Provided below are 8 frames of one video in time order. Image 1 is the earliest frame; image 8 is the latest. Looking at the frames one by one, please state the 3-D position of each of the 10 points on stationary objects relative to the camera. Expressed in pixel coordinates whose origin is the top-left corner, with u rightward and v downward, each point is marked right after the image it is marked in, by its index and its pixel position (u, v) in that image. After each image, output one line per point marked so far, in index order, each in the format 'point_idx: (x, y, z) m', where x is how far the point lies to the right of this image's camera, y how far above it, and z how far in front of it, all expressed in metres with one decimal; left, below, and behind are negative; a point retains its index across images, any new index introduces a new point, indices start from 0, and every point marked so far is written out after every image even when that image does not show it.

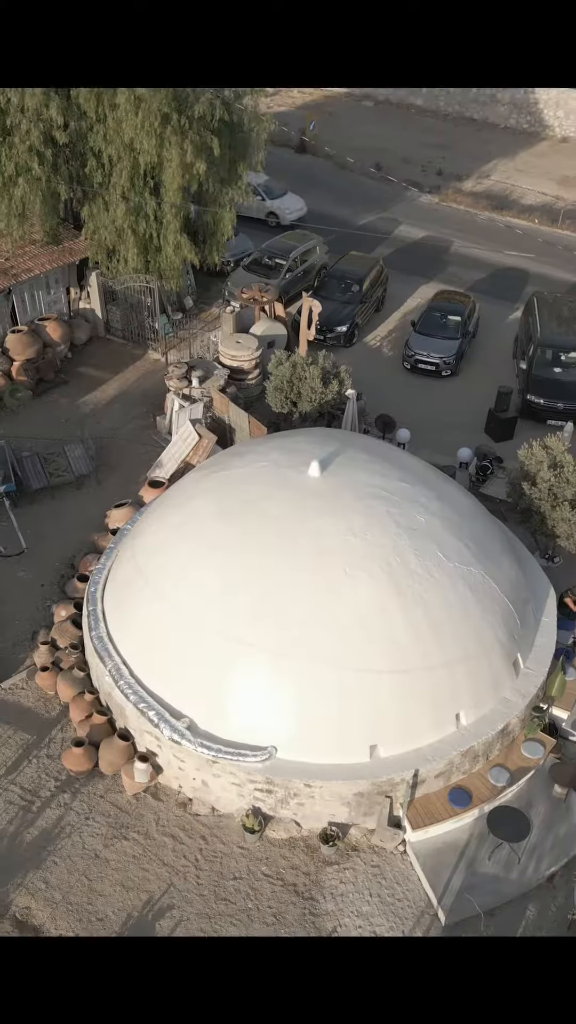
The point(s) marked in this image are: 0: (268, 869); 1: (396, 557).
0: (-0.2, -3.9, +10.3) m
1: (+1.2, -0.5, +10.7) m
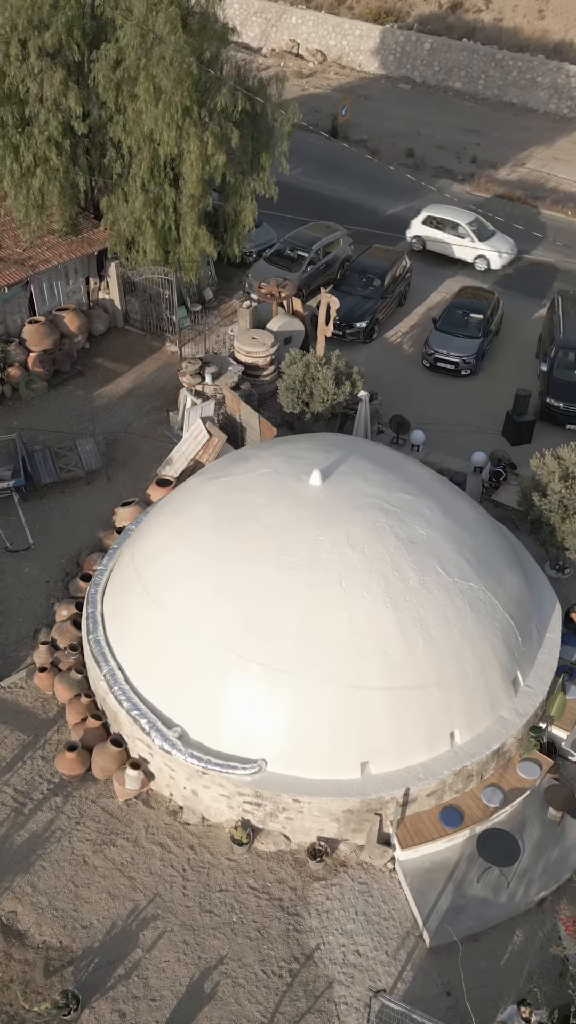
0: (-0.4, -4.1, +10.2) m
1: (+1.2, -0.7, +10.6) m
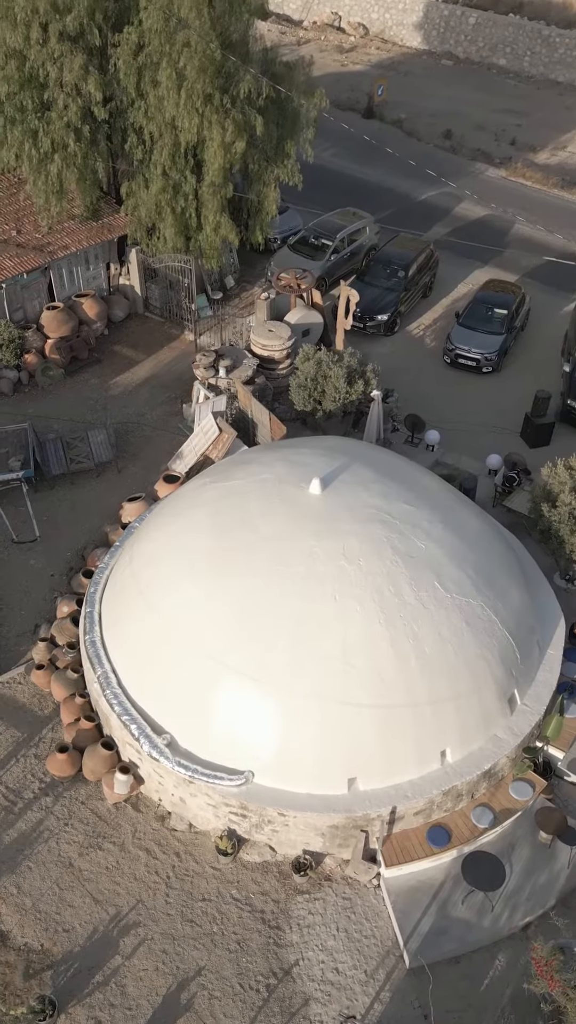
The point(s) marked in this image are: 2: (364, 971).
0: (-0.6, -4.2, +10.2) m
1: (+1.1, -0.8, +10.4) m
2: (+0.8, -4.7, +9.6) m
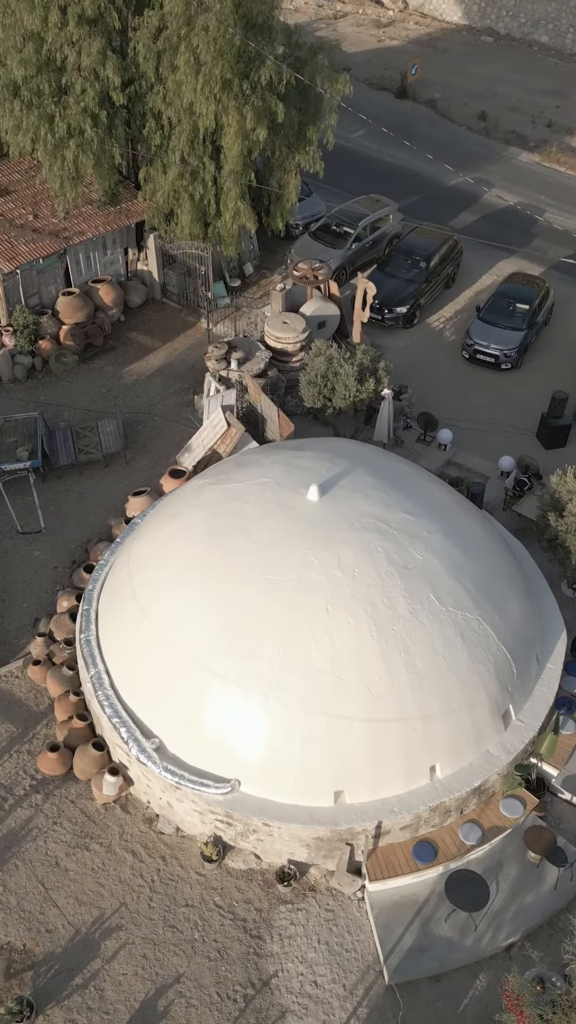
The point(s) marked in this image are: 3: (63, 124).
0: (-0.7, -4.3, +10.2) m
1: (+1.0, -0.9, +10.2) m
2: (+0.6, -4.9, +9.5) m
3: (-4.0, +6.9, +16.6) m
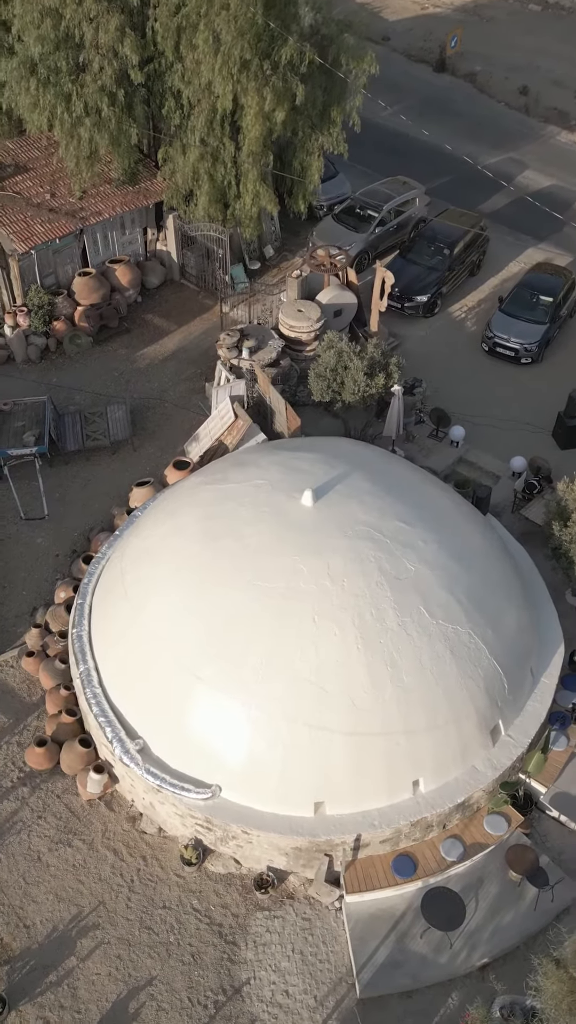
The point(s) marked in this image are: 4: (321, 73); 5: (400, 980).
0: (-1.0, -4.3, +10.2) m
1: (+0.9, -1.1, +10.1) m
2: (+0.3, -5.0, +9.5) m
3: (-3.6, +7.1, +16.3) m
4: (+0.6, +8.1, +17.2) m
5: (+1.1, -4.8, +9.5) m
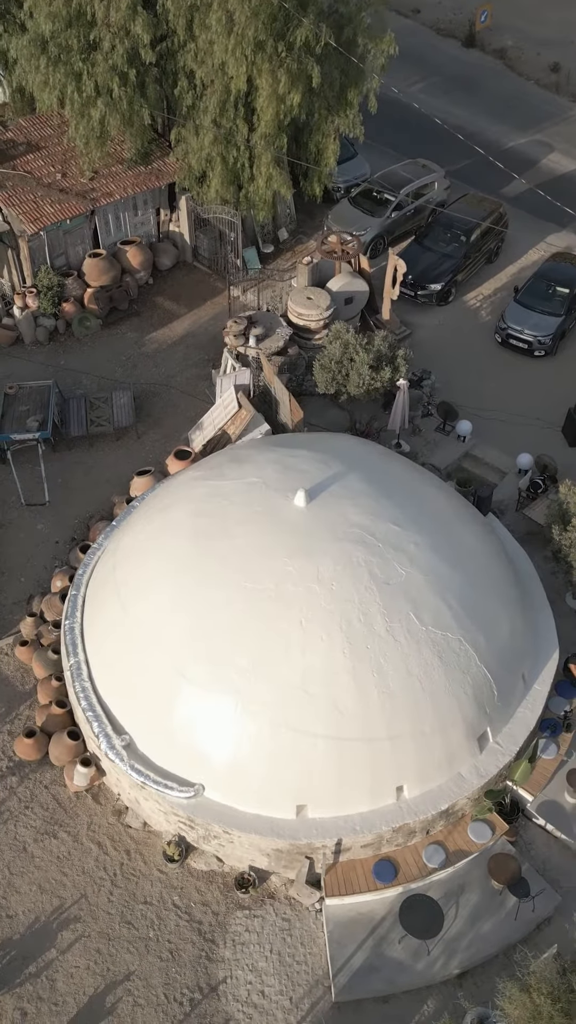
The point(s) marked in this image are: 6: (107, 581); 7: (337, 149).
0: (-1.2, -4.3, +10.3) m
1: (+0.8, -1.1, +10.0) m
2: (0.0, -5.0, +9.6) m
3: (-3.4, +7.4, +16.1) m
4: (+0.9, +8.3, +16.9) m
5: (+0.9, -4.8, +9.5) m
6: (-2.2, -0.8, +11.4) m
7: (+0.9, +7.0, +18.0) m
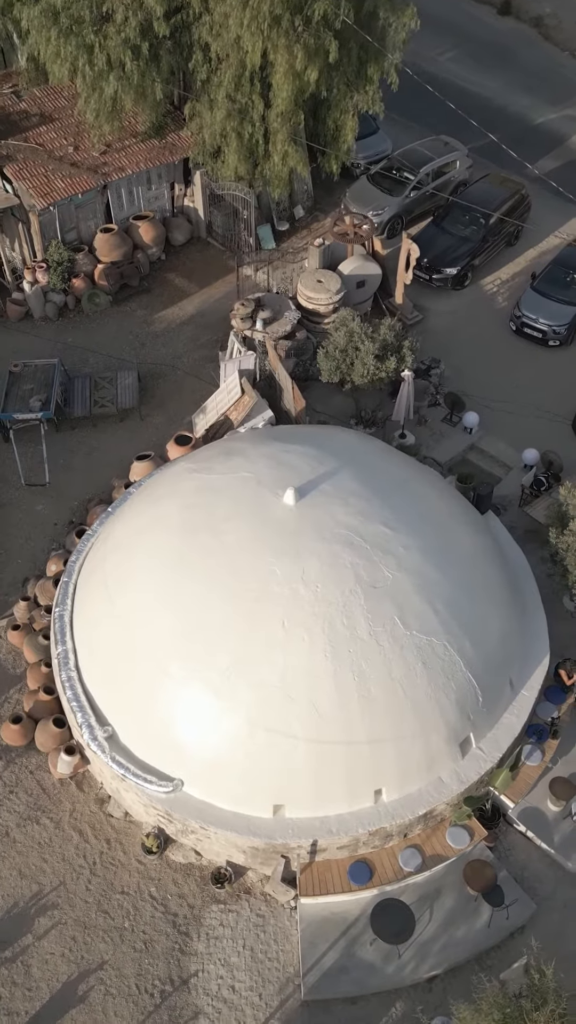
0: (-1.5, -4.2, +10.4) m
1: (+0.6, -1.1, +9.9) m
2: (-0.3, -5.0, +9.7) m
3: (-3.1, +7.7, +15.8) m
4: (+1.2, +8.5, +16.4) m
5: (+0.6, -4.9, +9.6) m
6: (-2.3, -0.7, +11.4) m
7: (+1.3, +7.2, +17.5) m
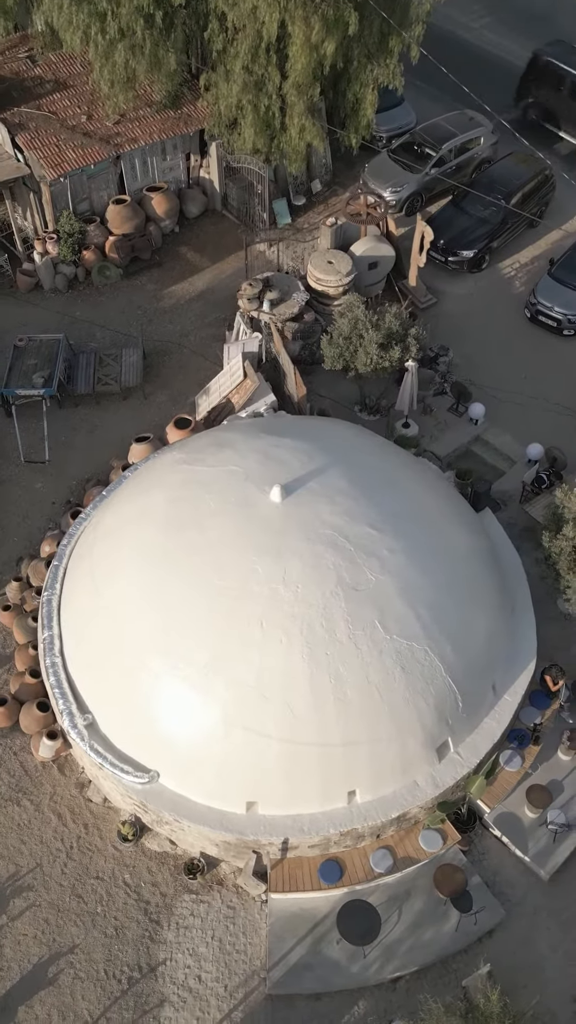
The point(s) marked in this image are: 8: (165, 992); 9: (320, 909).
0: (-1.8, -4.1, +10.5) m
1: (+0.4, -1.1, +9.9) m
2: (-0.7, -5.0, +9.8) m
3: (-2.8, +8.1, +15.4) m
4: (+1.6, +8.8, +15.9) m
5: (+0.2, -4.9, +9.7) m
6: (-2.5, -0.6, +11.4) m
7: (+1.6, +7.5, +17.1) m
8: (-1.3, -5.0, +9.8) m
9: (+0.4, -4.3, +10.1) m
